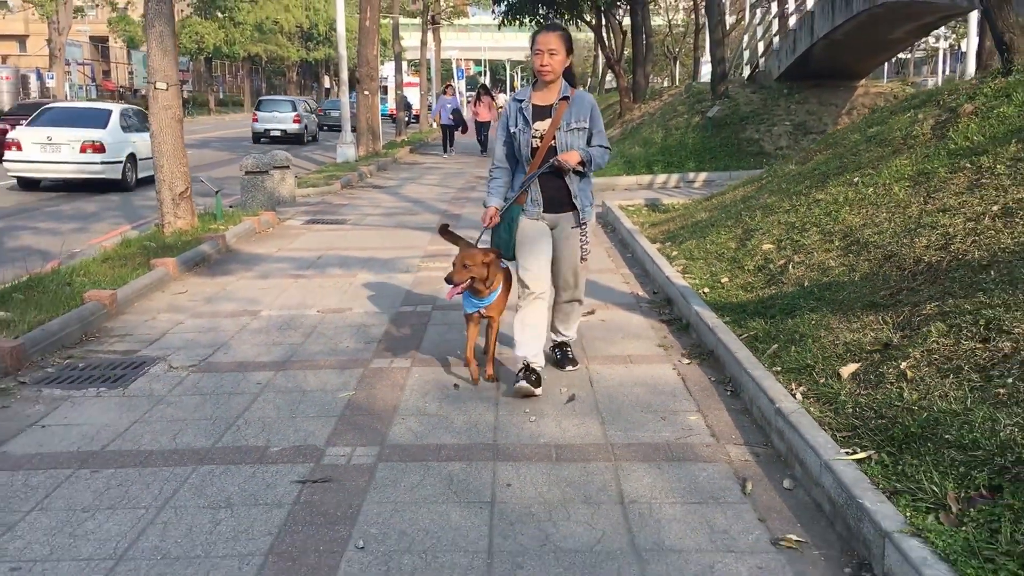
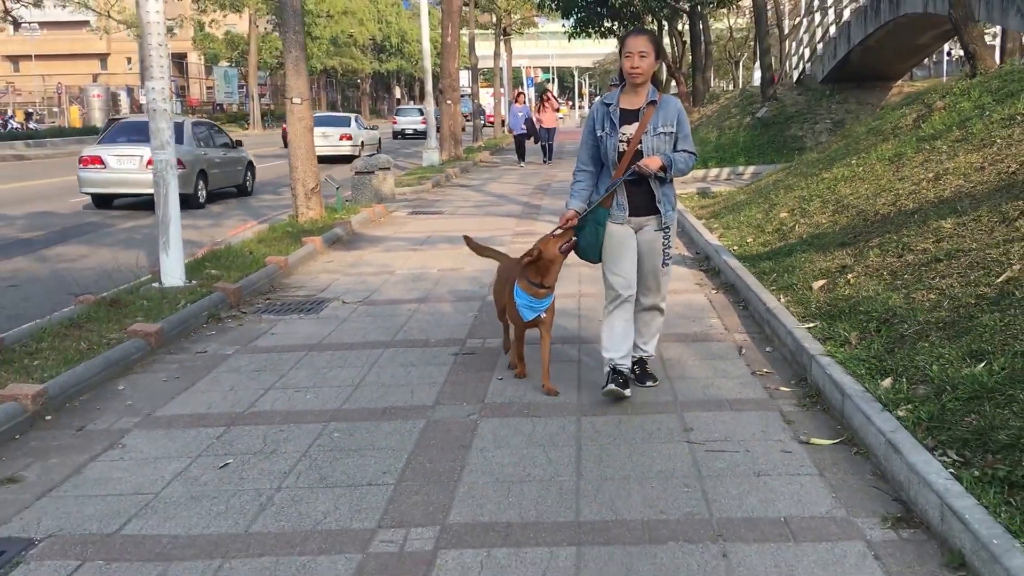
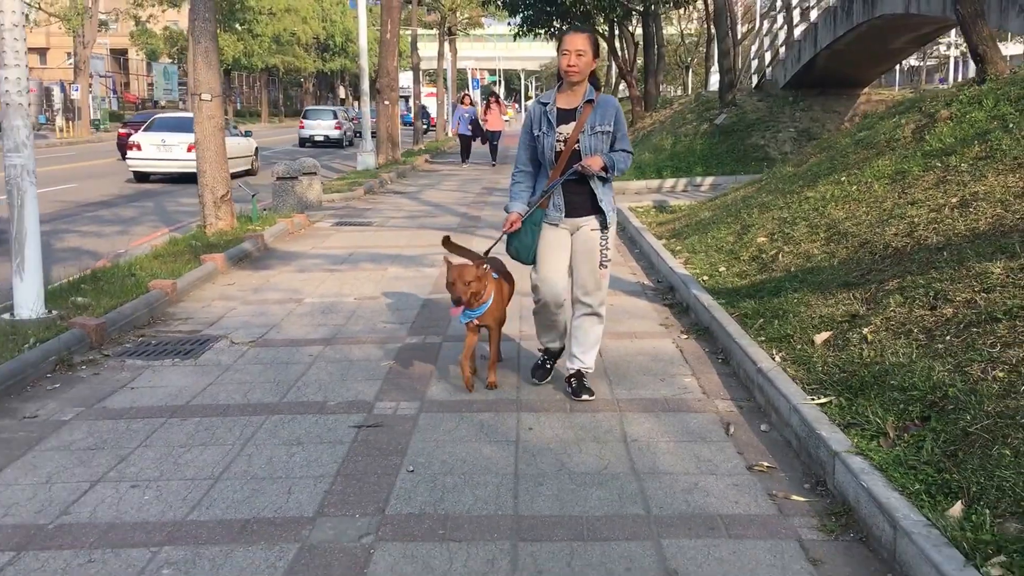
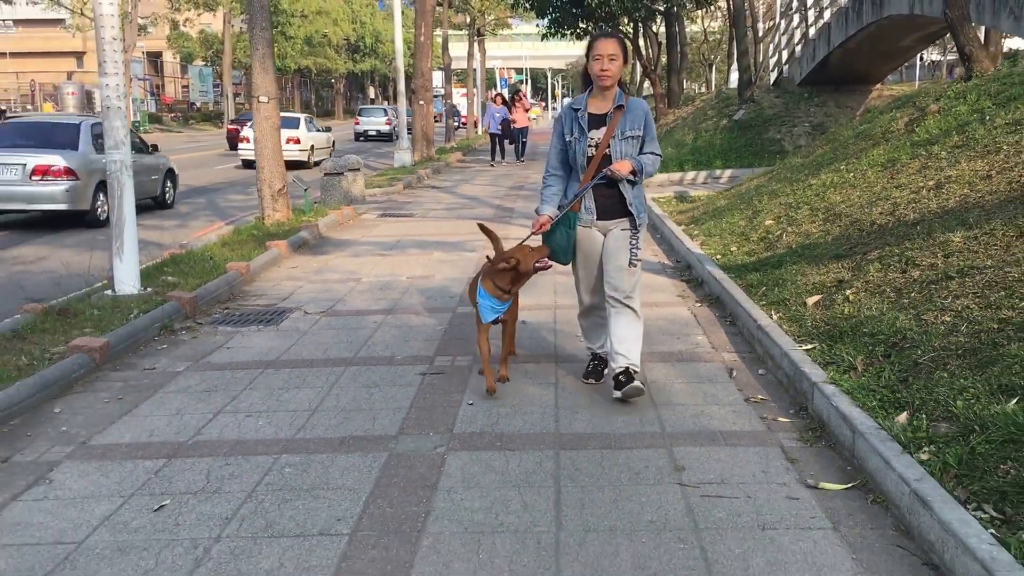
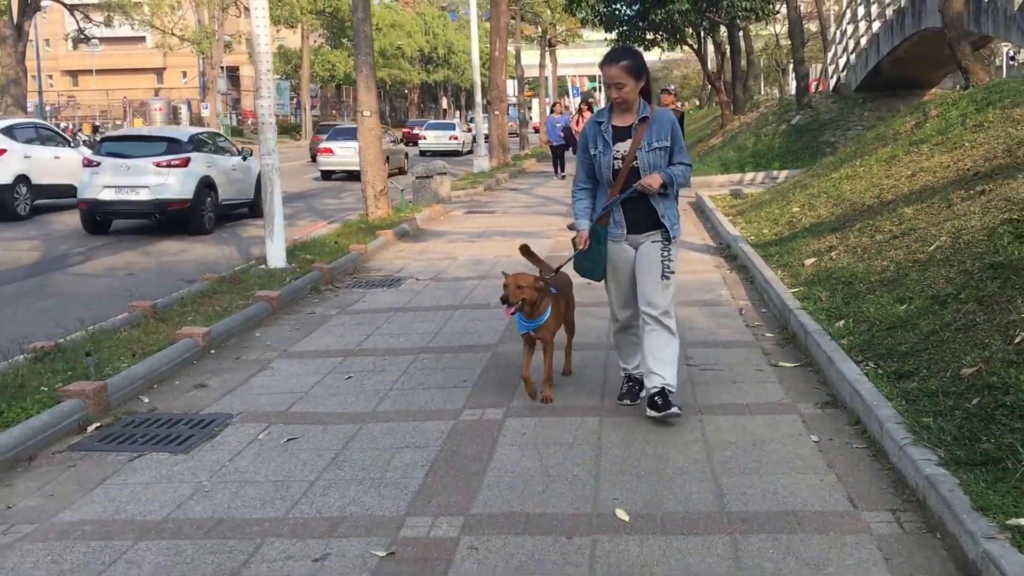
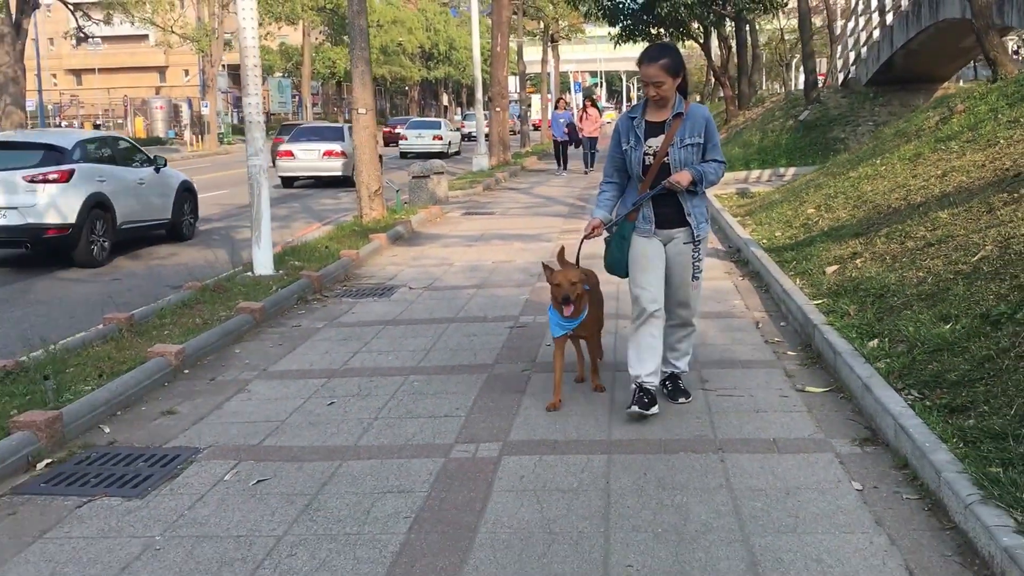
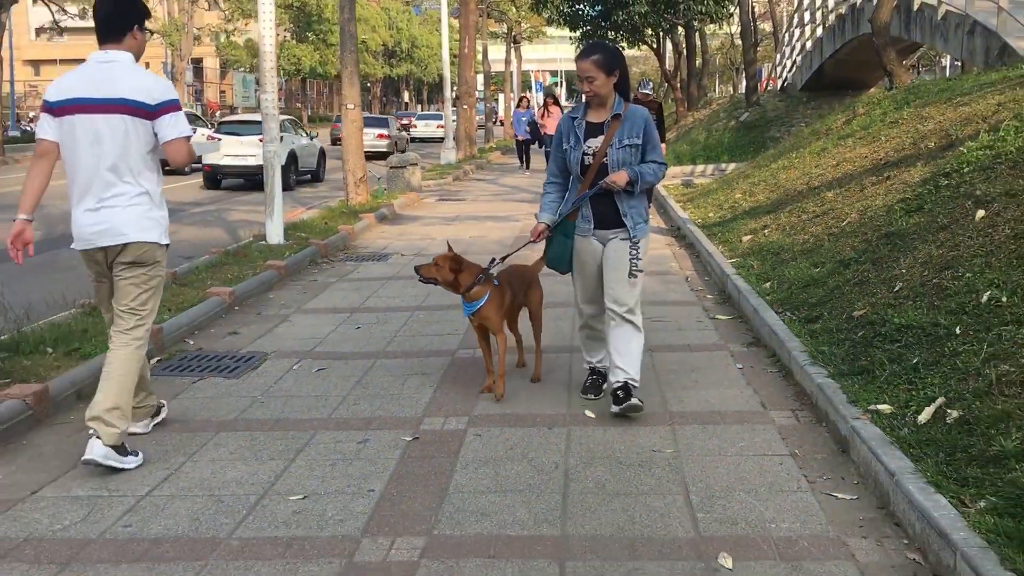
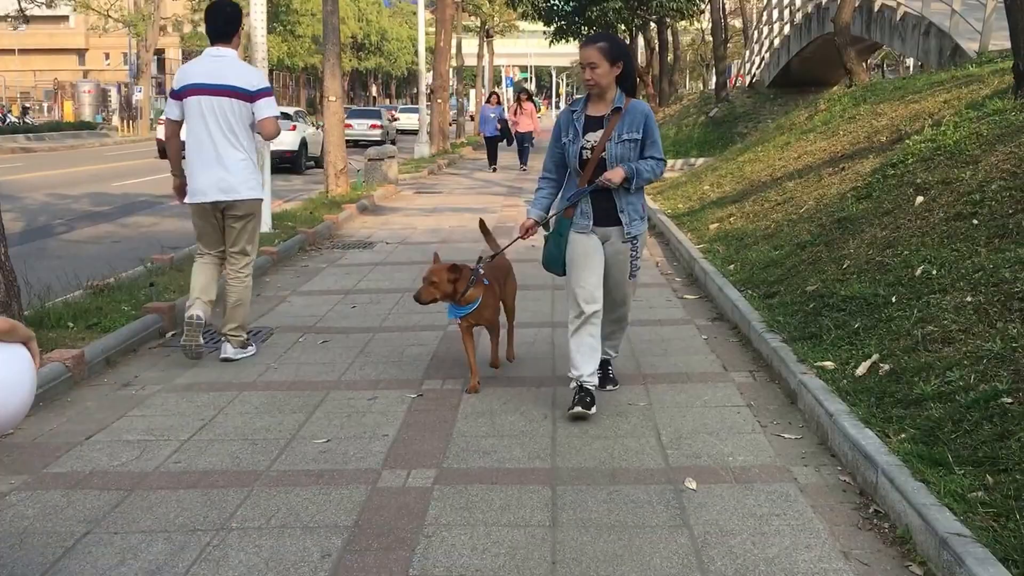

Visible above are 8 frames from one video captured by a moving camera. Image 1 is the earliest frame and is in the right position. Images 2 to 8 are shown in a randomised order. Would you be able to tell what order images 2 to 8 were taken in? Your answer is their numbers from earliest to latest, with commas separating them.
3, 4, 2, 6, 5, 7, 8
